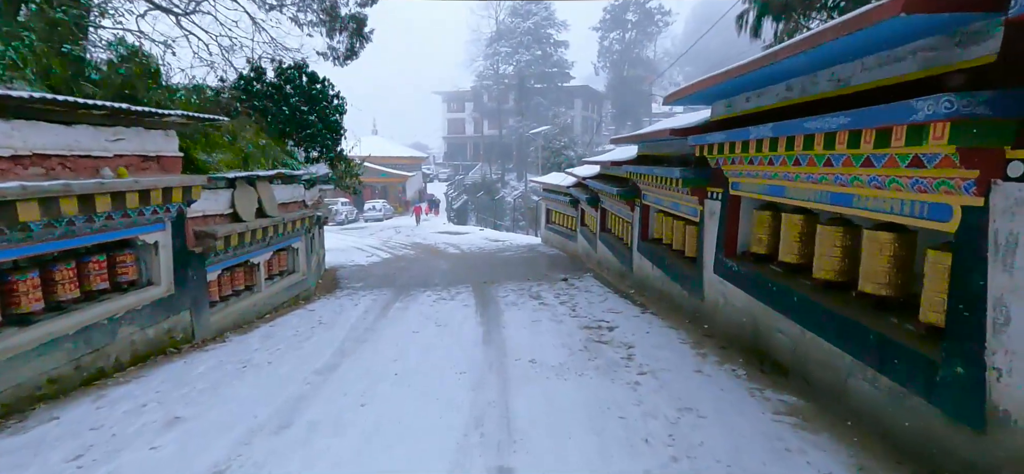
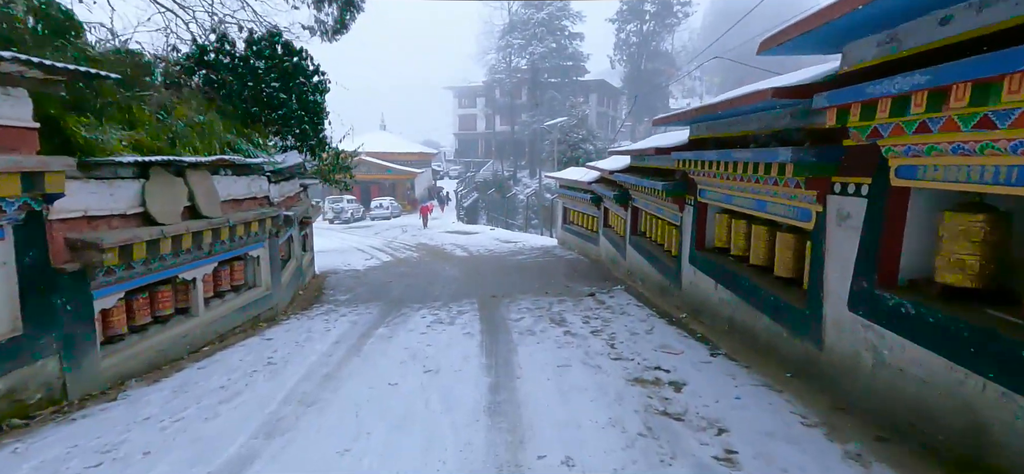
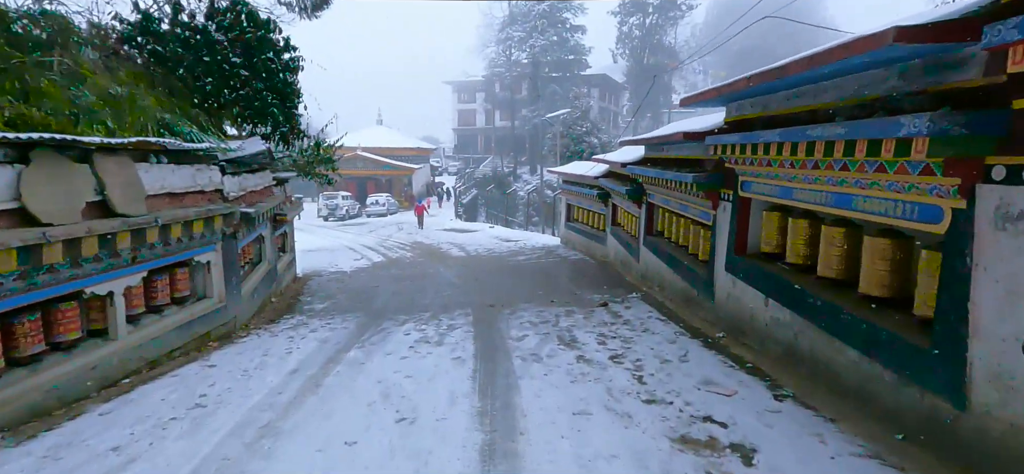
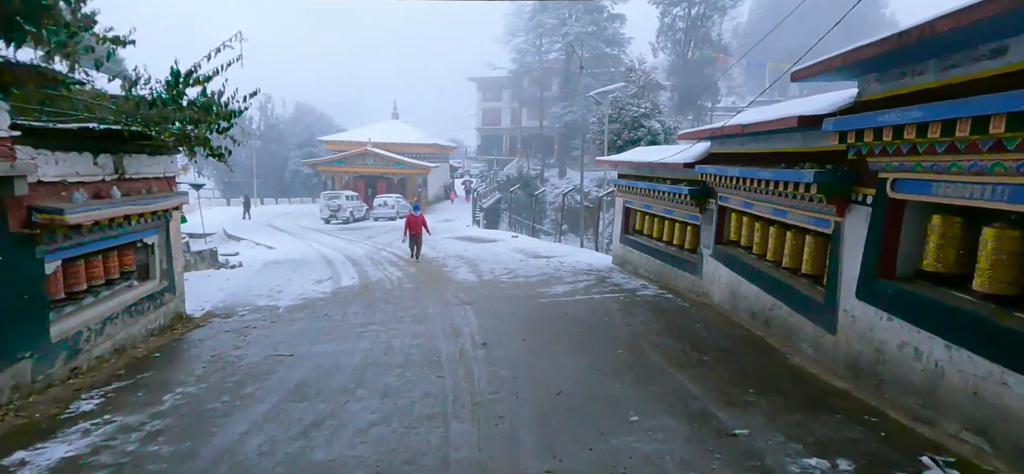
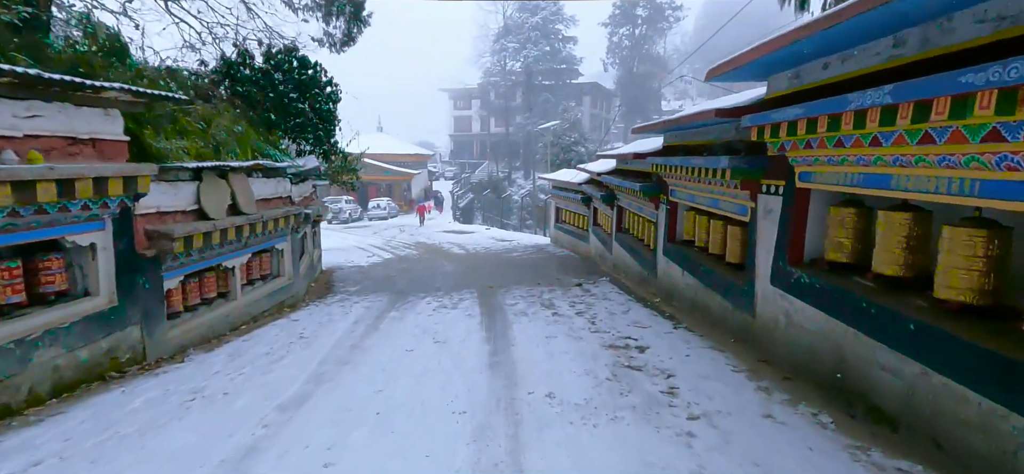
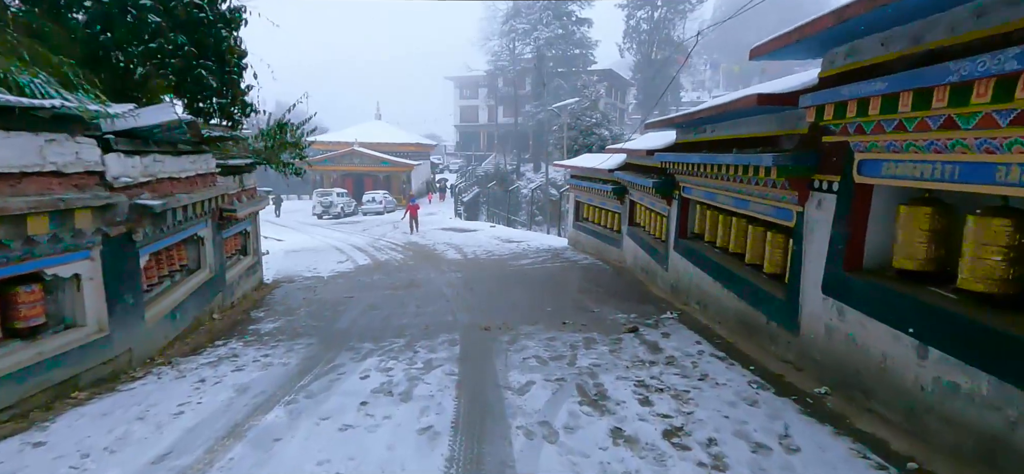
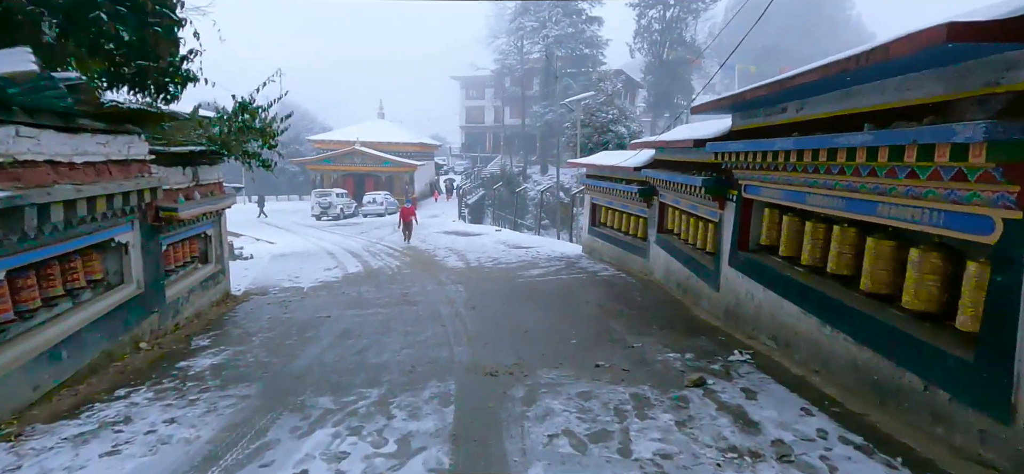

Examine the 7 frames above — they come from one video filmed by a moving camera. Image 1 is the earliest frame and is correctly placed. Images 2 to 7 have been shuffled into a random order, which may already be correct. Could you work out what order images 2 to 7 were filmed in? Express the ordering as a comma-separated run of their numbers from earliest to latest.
5, 2, 3, 6, 7, 4
